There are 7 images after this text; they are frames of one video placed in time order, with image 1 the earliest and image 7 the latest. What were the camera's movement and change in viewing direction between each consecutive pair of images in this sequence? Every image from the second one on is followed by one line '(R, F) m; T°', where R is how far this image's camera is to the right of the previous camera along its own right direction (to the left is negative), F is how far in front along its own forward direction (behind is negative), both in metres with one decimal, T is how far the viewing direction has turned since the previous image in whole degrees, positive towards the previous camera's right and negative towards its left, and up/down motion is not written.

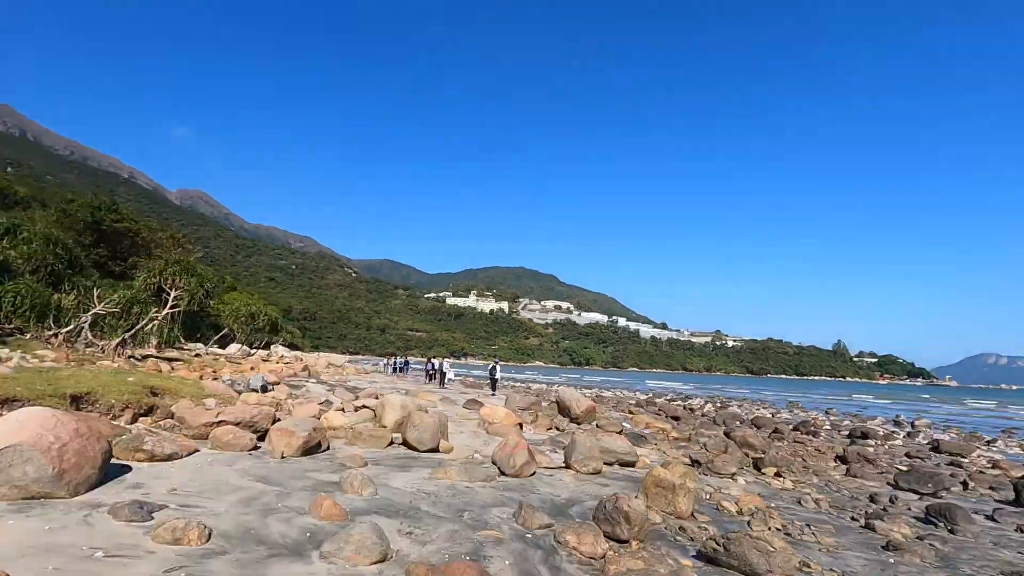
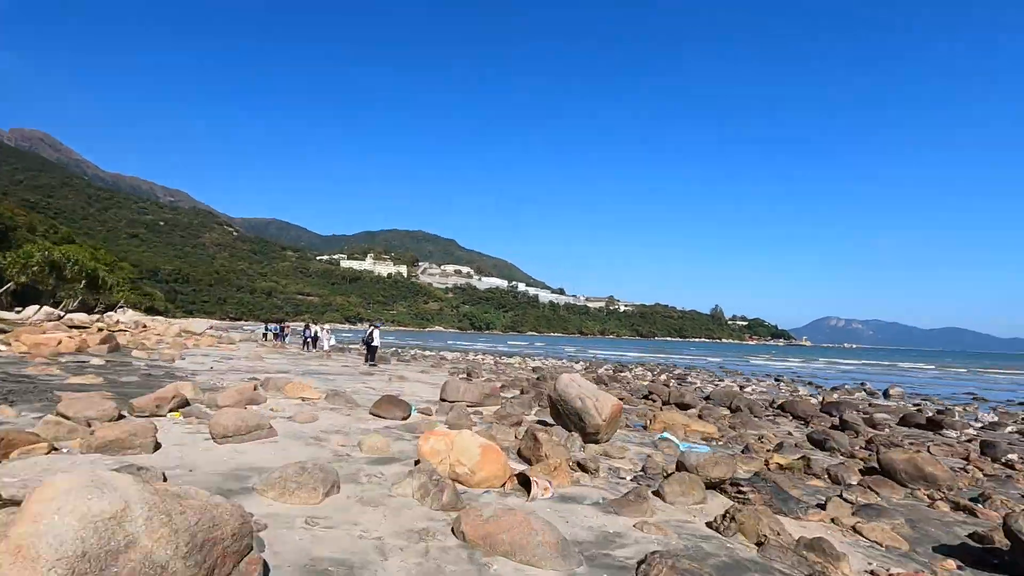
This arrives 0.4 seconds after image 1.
(-0.8, +6.8) m; +11°
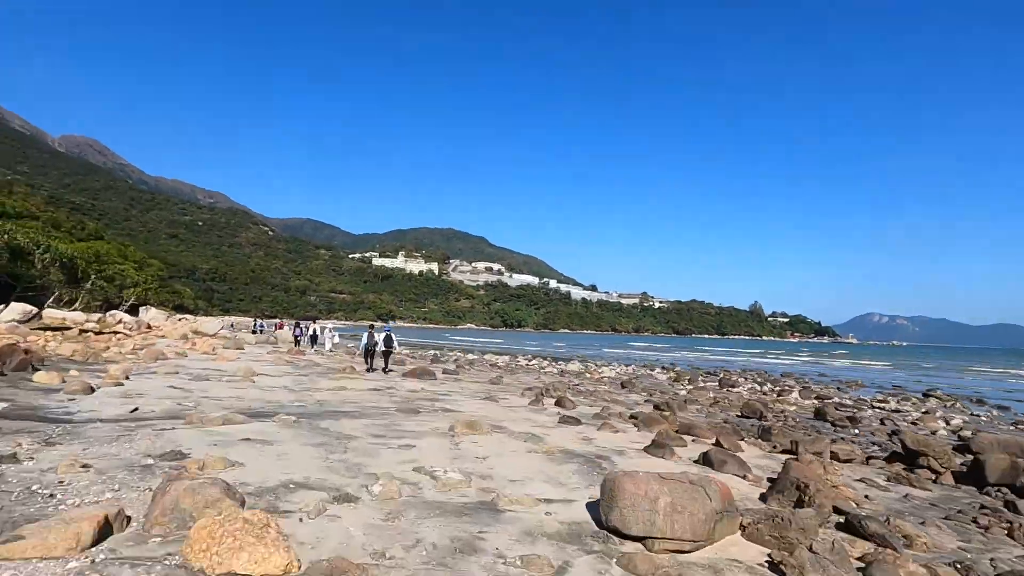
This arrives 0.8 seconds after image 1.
(-1.8, +5.9) m; -3°
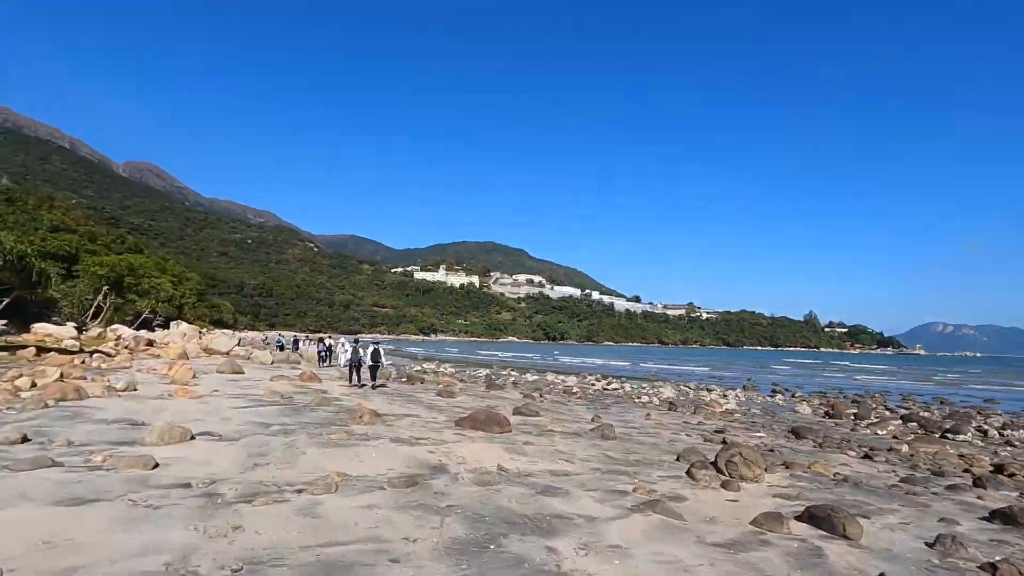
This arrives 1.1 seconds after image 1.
(-1.5, +6.2) m; -4°
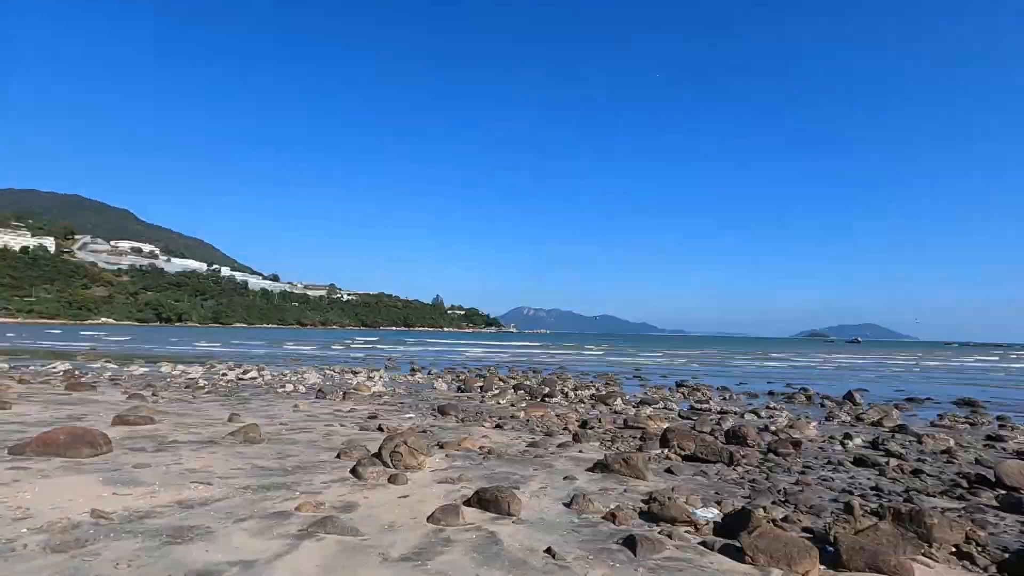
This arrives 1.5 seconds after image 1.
(-0.1, +0.8) m; +37°
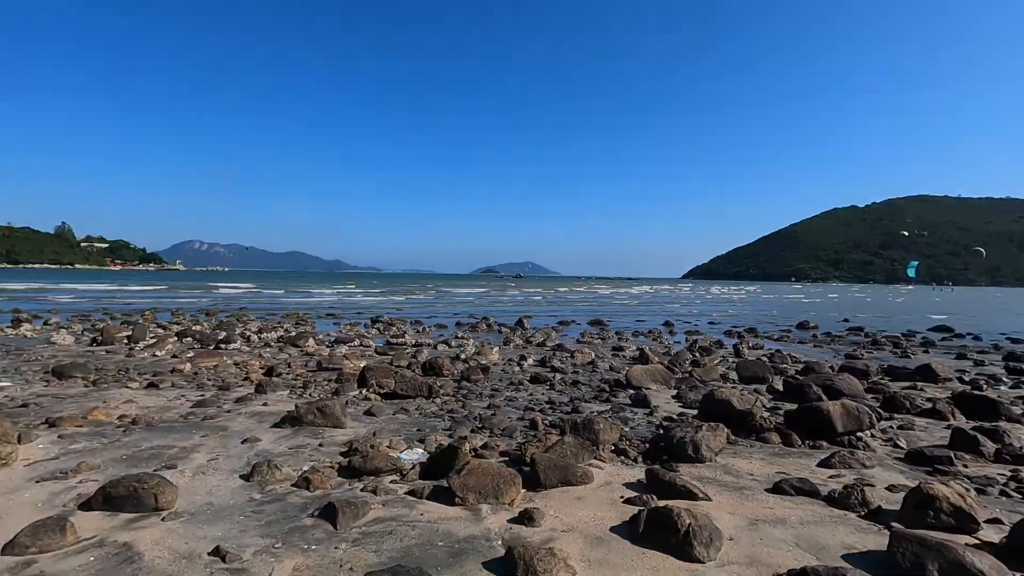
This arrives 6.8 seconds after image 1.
(+0.1, +0.8) m; +32°
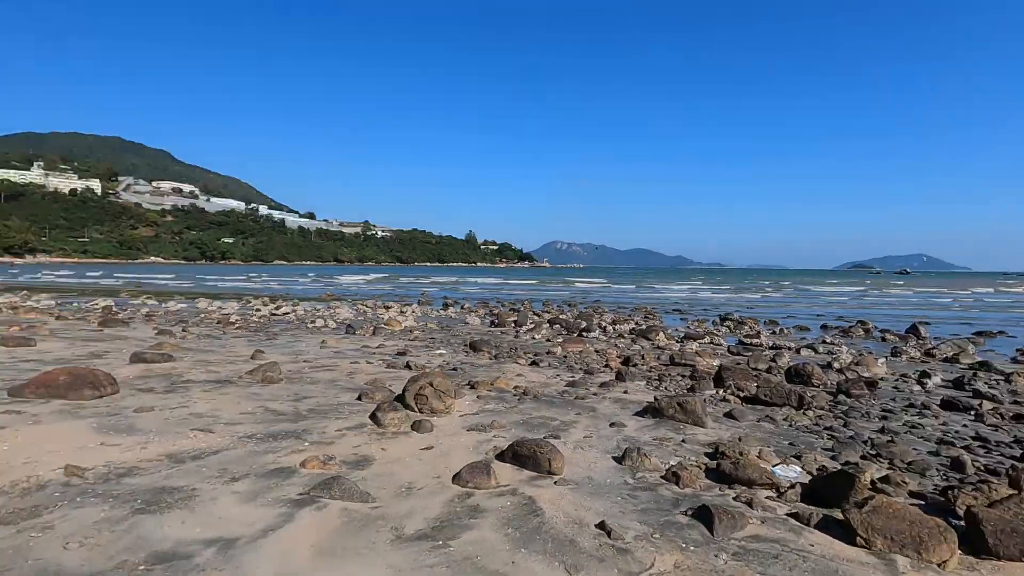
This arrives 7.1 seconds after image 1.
(-0.3, +0.1) m; -35°
